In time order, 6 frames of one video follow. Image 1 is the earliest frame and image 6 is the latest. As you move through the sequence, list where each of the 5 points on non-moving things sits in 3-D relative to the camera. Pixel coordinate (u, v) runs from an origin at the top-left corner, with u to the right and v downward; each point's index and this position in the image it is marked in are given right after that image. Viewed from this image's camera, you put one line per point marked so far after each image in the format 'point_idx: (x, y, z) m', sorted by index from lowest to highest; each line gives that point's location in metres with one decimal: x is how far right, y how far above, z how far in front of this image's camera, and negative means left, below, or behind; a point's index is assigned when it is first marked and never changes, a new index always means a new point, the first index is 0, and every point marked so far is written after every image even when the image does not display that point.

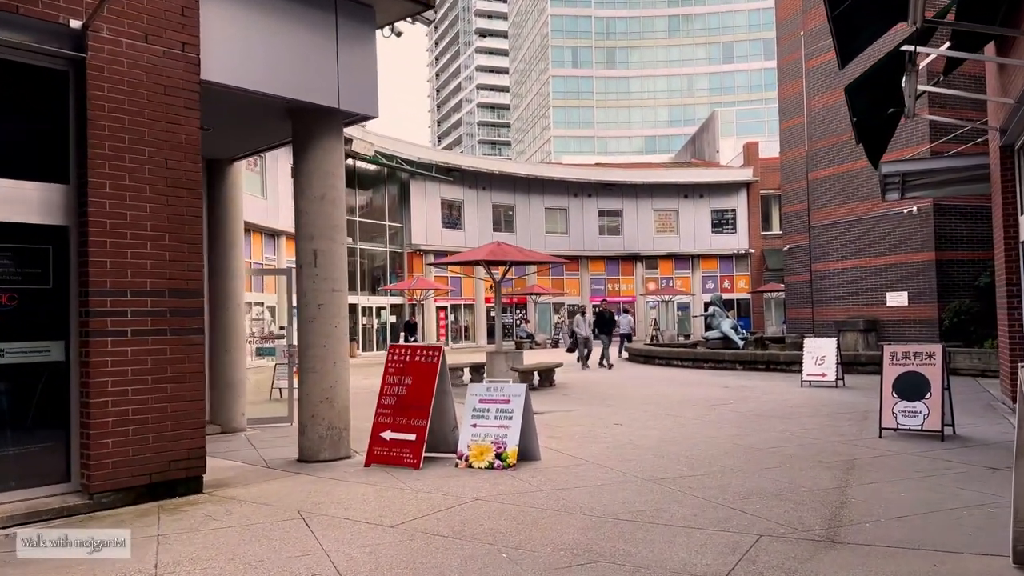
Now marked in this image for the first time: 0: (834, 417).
0: (+4.2, -1.7, +10.3) m
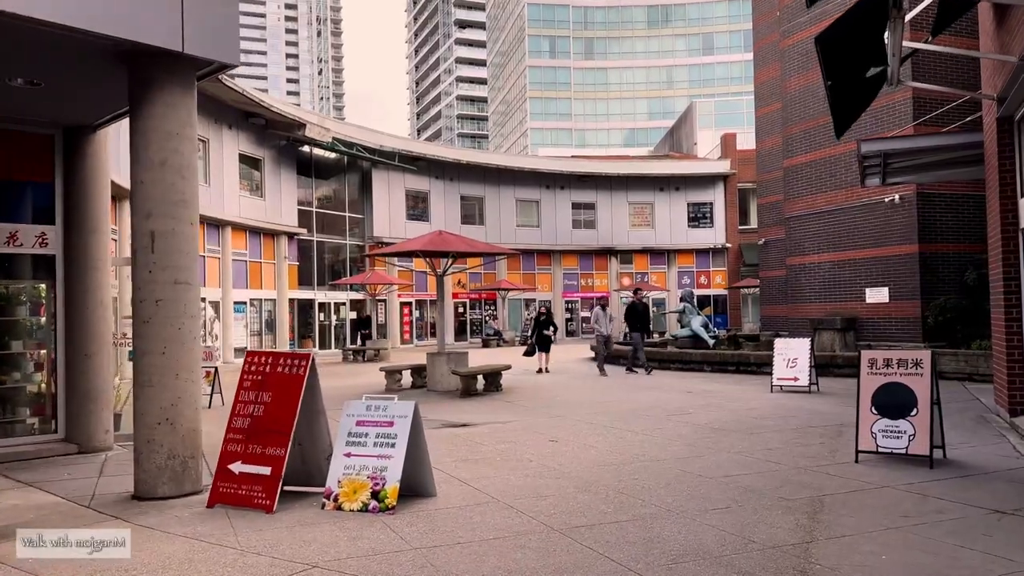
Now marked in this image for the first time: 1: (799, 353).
0: (+3.2, -1.6, +8.8) m
1: (+4.8, -1.1, +13.4) m
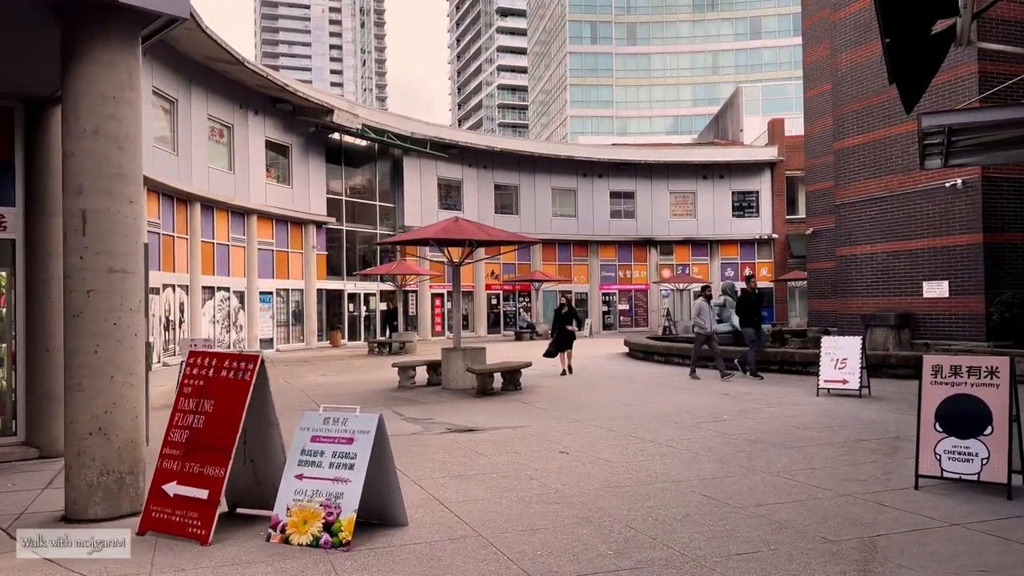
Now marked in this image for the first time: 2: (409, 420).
0: (+3.3, -1.5, +7.6) m
1: (+5.1, -1.0, +12.1) m
2: (-1.4, -1.7, +10.4) m
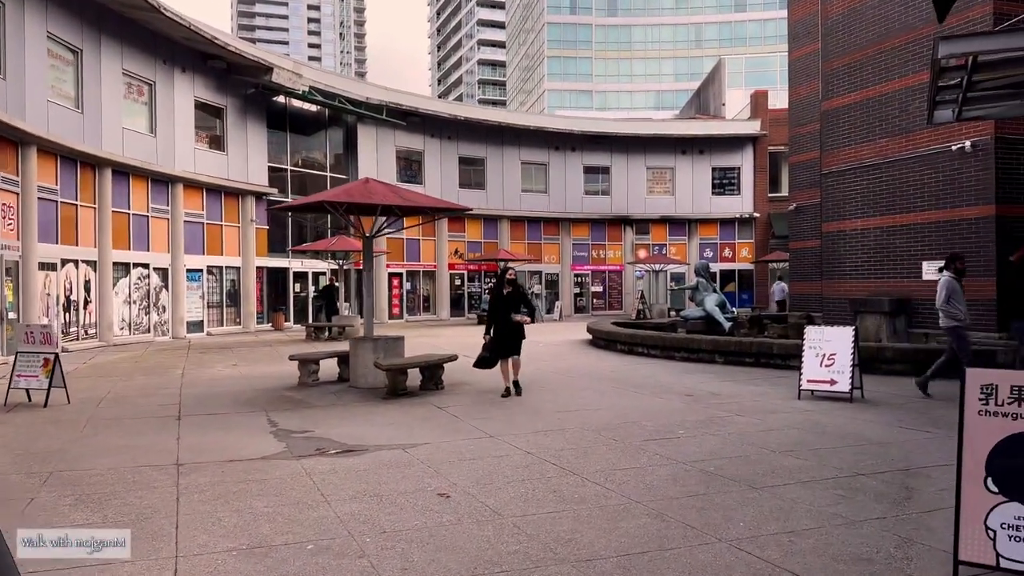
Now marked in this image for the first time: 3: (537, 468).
0: (+2.3, -1.4, +5.4) m
1: (+4.1, -0.7, +9.9) m
2: (-2.4, -1.5, +8.1) m
3: (+0.2, -1.4, +6.3) m
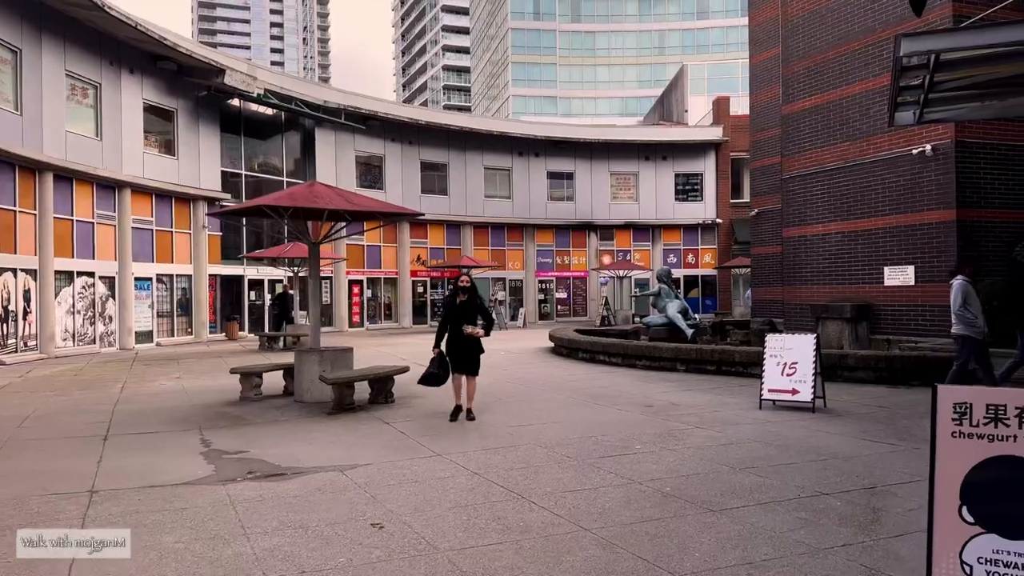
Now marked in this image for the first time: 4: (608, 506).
0: (+1.9, -1.4, +5.1) m
1: (+3.5, -0.8, +9.6) m
2: (-2.9, -1.6, +7.6) m
3: (-0.2, -1.5, +5.8) m
4: (+0.7, -1.5, +5.4) m
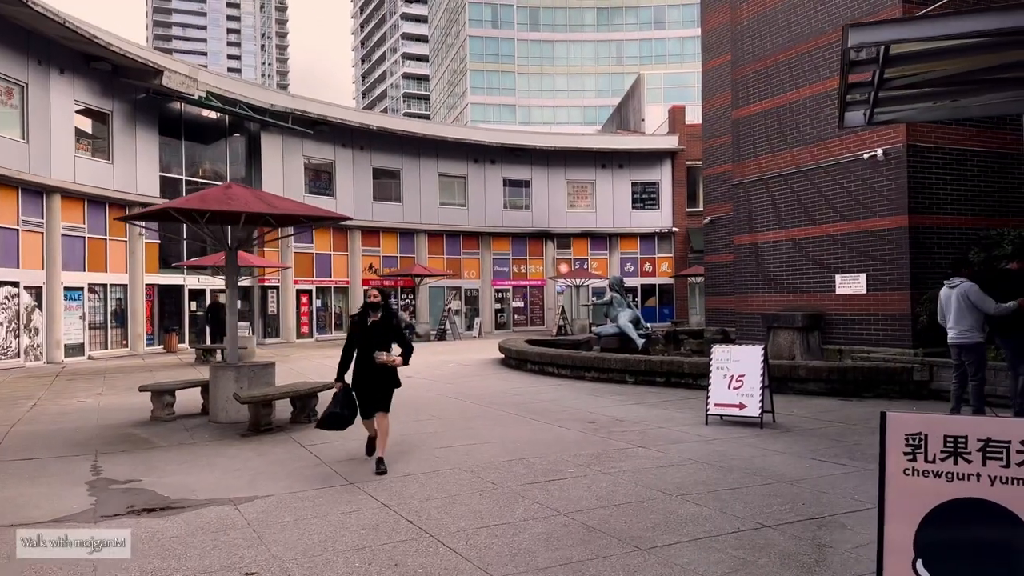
0: (+1.3, -1.5, +4.5) m
1: (+2.7, -0.9, +9.1) m
2: (-3.6, -1.7, +6.8) m
3: (-0.8, -1.6, +5.2) m
4: (+0.1, -1.5, +4.7) m
